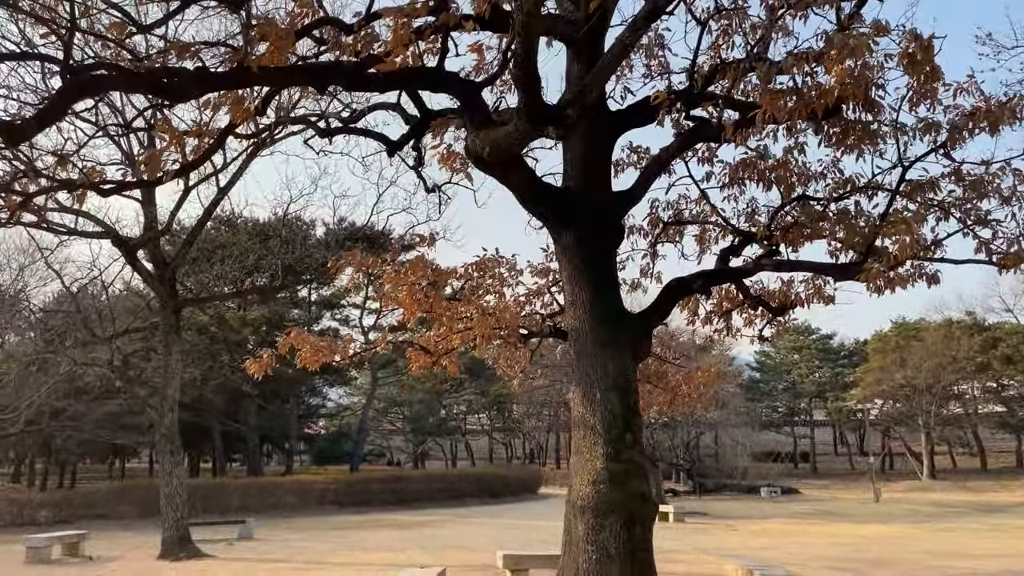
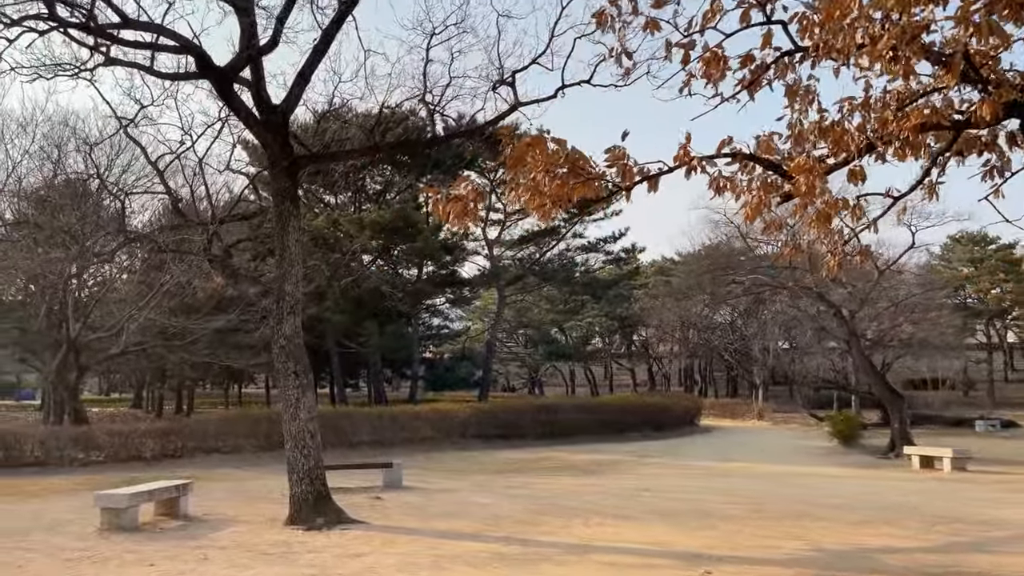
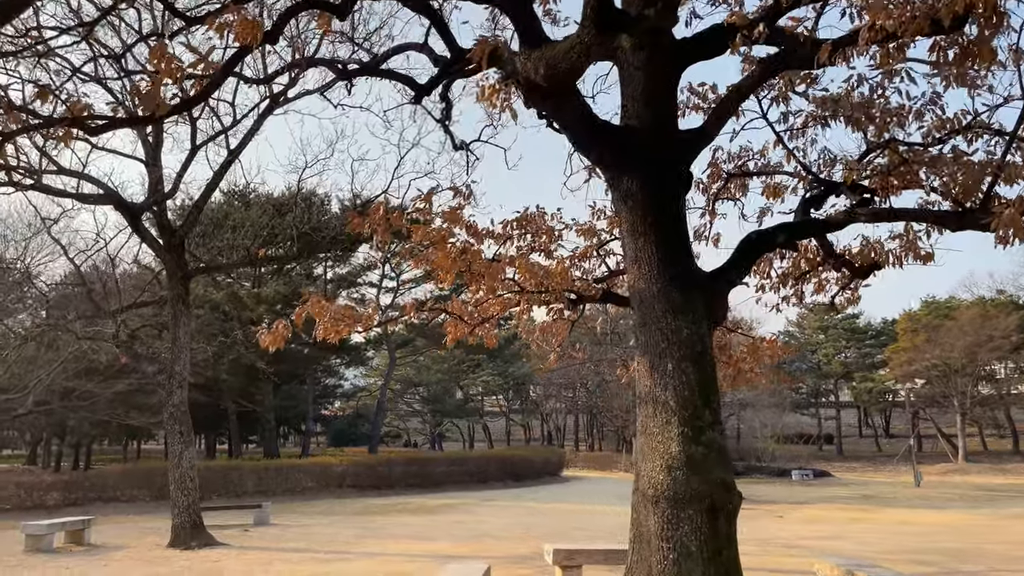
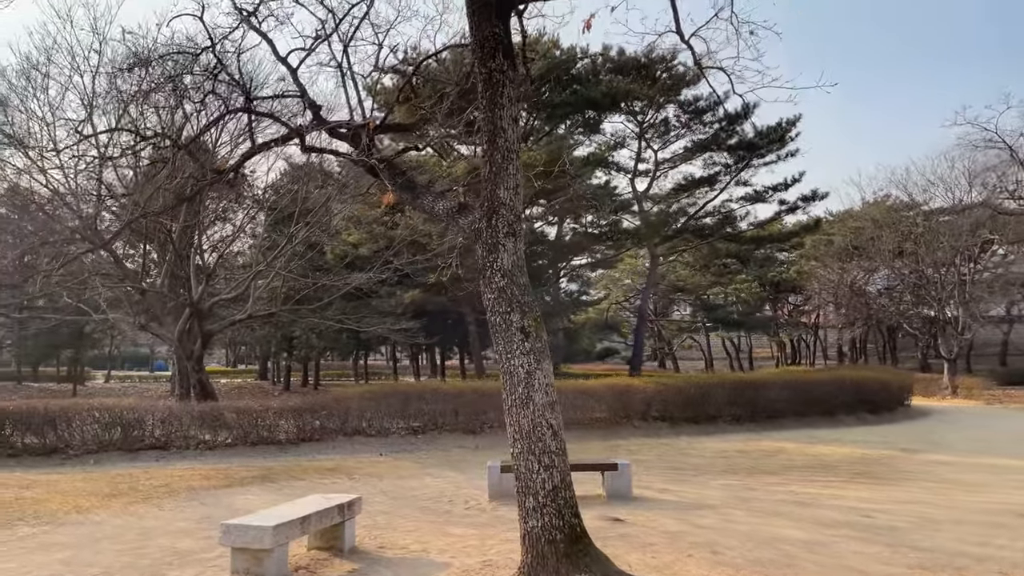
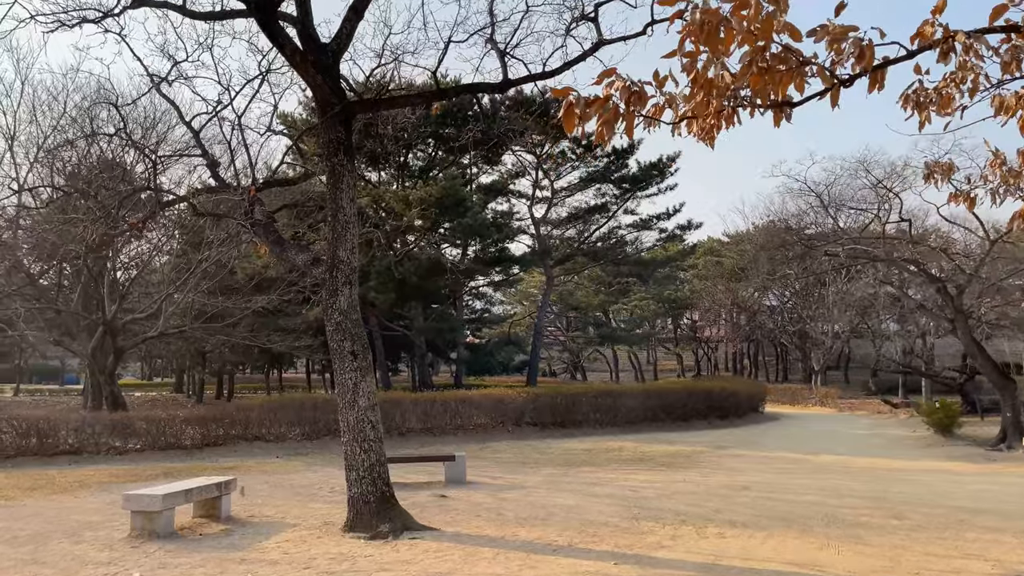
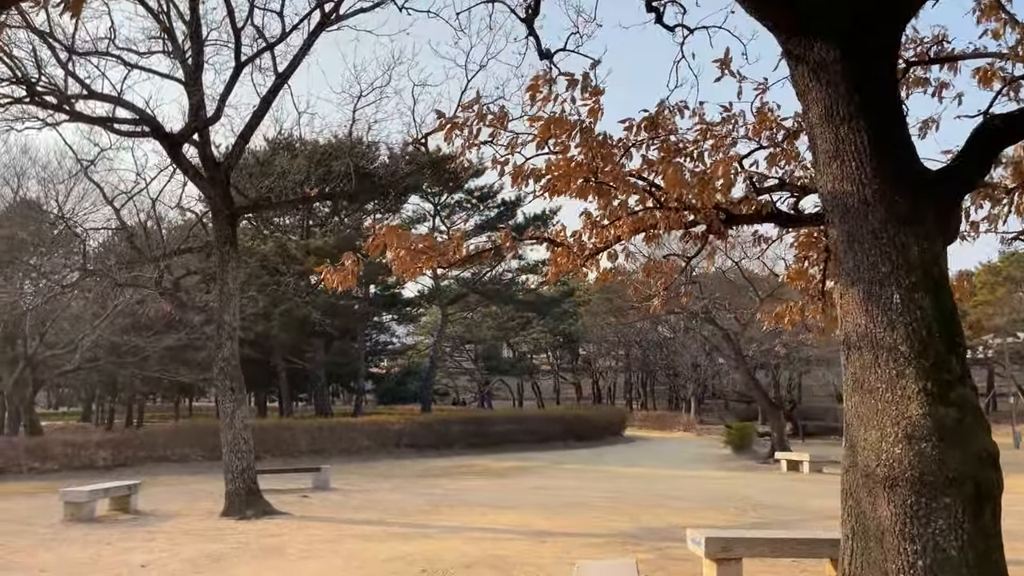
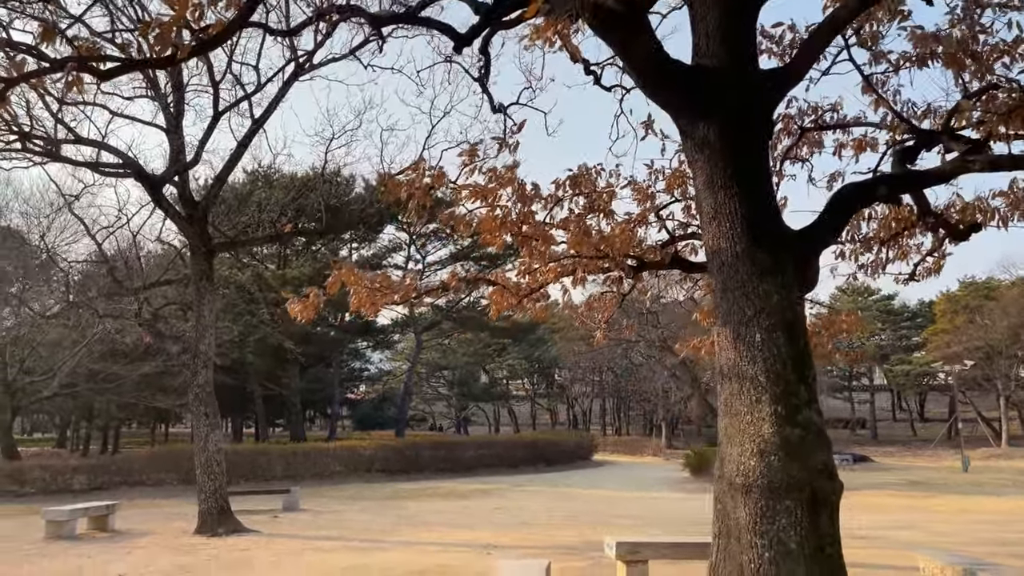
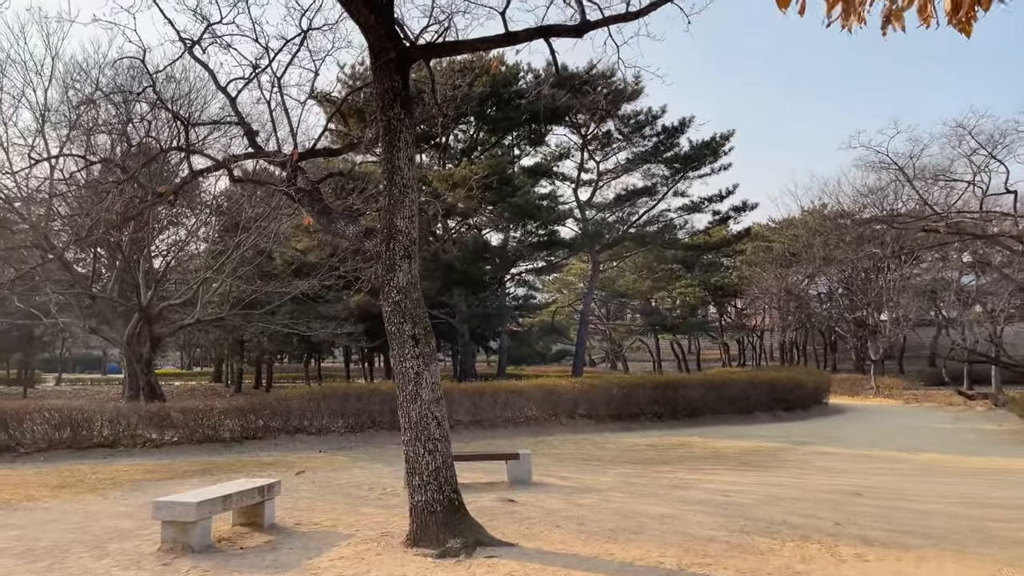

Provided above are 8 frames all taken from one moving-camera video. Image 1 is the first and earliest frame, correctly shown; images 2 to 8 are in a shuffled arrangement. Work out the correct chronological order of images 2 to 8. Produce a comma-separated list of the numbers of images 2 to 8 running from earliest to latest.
3, 7, 6, 2, 5, 8, 4
